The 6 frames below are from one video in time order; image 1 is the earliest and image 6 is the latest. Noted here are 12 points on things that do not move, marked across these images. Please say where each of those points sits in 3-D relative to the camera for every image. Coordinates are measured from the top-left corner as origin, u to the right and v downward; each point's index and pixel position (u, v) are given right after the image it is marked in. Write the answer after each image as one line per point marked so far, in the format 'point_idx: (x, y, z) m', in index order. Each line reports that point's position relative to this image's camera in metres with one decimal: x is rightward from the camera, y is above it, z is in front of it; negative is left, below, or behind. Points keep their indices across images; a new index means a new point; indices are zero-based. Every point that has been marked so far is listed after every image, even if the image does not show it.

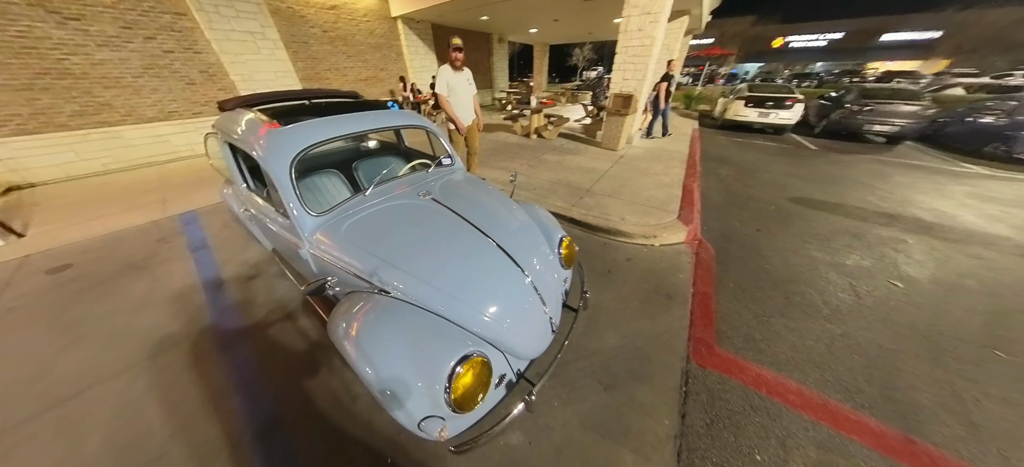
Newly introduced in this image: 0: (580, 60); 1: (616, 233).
0: (+5.0, +12.8, +19.2) m
1: (+1.1, 0.0, +2.7) m
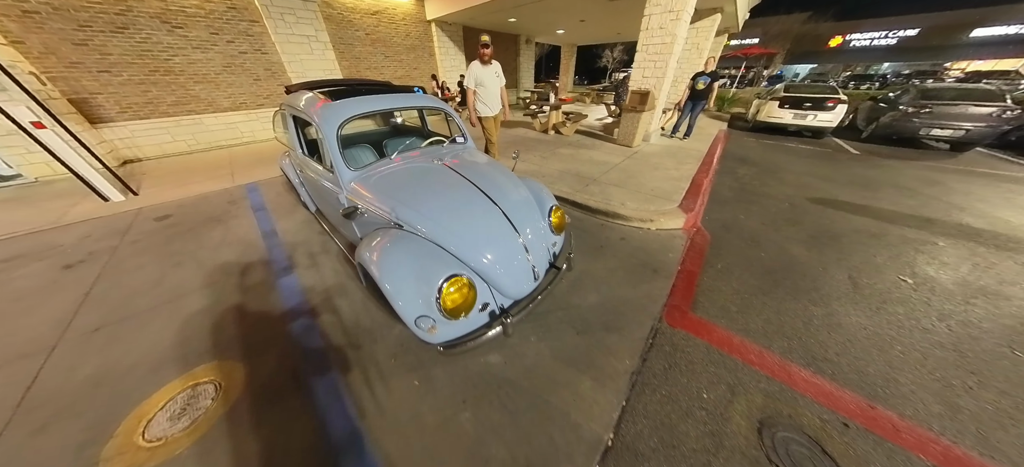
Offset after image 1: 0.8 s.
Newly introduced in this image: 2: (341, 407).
0: (+7.2, +12.6, +19.0) m
1: (+1.2, +0.2, +2.9) m
2: (-1.0, -1.0, +1.5) m
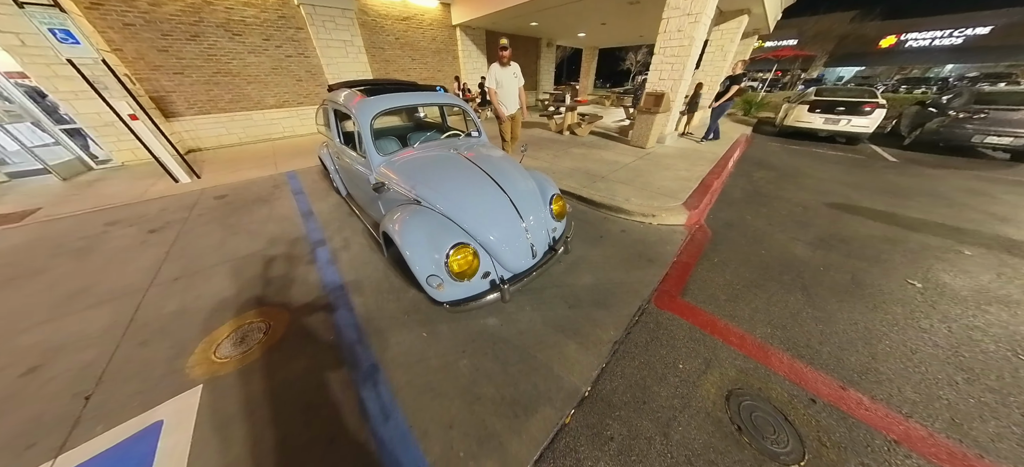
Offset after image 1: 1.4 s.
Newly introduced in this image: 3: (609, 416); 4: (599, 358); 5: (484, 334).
0: (+8.8, +12.3, +18.8) m
1: (+1.3, +0.3, +3.1) m
2: (-1.0, -0.8, +1.8) m
3: (+0.5, -1.0, +1.4) m
4: (+0.6, -0.8, +1.7) m
5: (-0.2, -0.7, +1.9) m
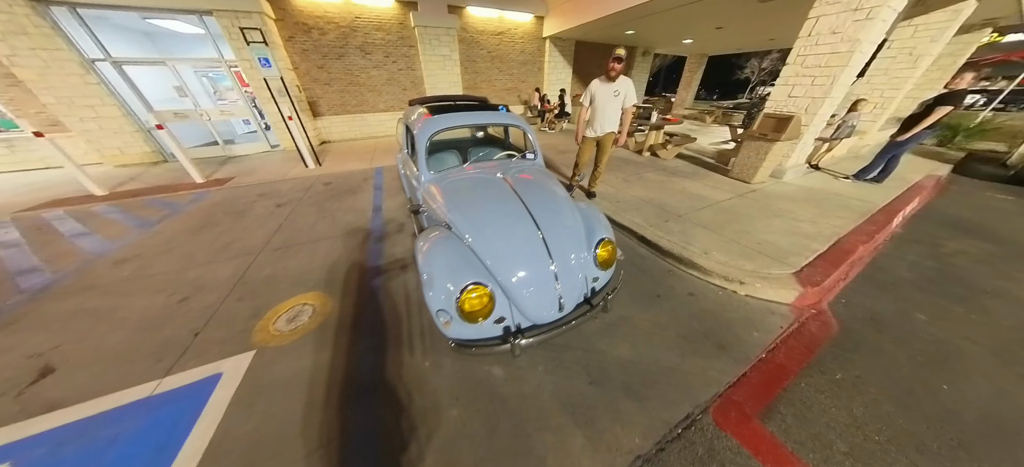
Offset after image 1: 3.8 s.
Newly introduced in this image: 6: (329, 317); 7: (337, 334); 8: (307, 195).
0: (+14.9, +9.7, +15.7) m
1: (+1.7, -0.3, +2.4) m
2: (-1.0, -0.9, +1.8) m
3: (+0.3, -1.3, +1.0) m
4: (+0.5, -1.2, +1.3) m
5: (-0.2, -1.0, +1.6) m
6: (-1.6, -0.7, +2.2) m
7: (-1.4, -0.8, +2.0) m
8: (-3.5, +0.6, +4.3) m
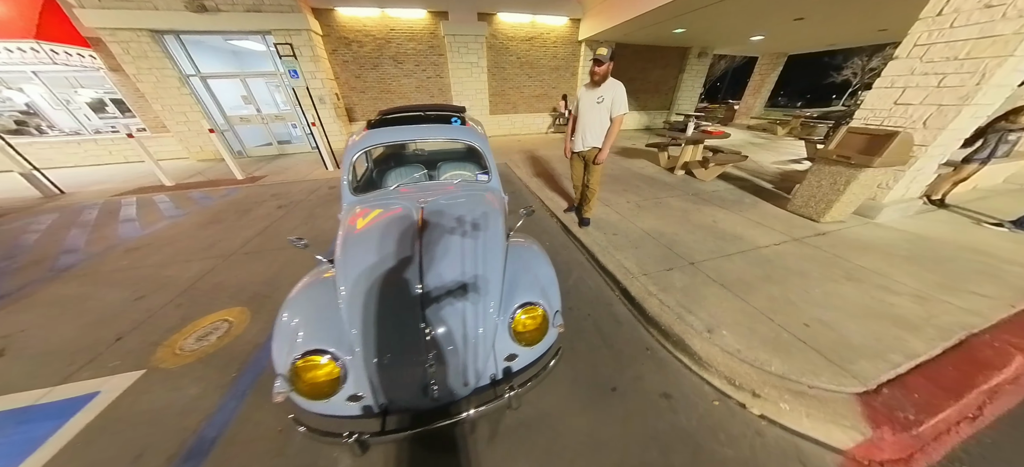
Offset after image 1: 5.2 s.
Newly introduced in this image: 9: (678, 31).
0: (+17.3, +7.6, +12.5) m
1: (+1.1, -0.7, +1.7) m
2: (-1.7, -1.1, +1.5) m
3: (-0.6, -1.6, +0.5) m
4: (-0.4, -1.4, +0.7) m
5: (-0.9, -1.2, +1.2) m
6: (-2.2, -0.8, +2.0) m
7: (-2.1, -0.9, +1.8) m
8: (-3.5, +0.6, +4.5) m
9: (+4.4, +5.2, +6.7) m
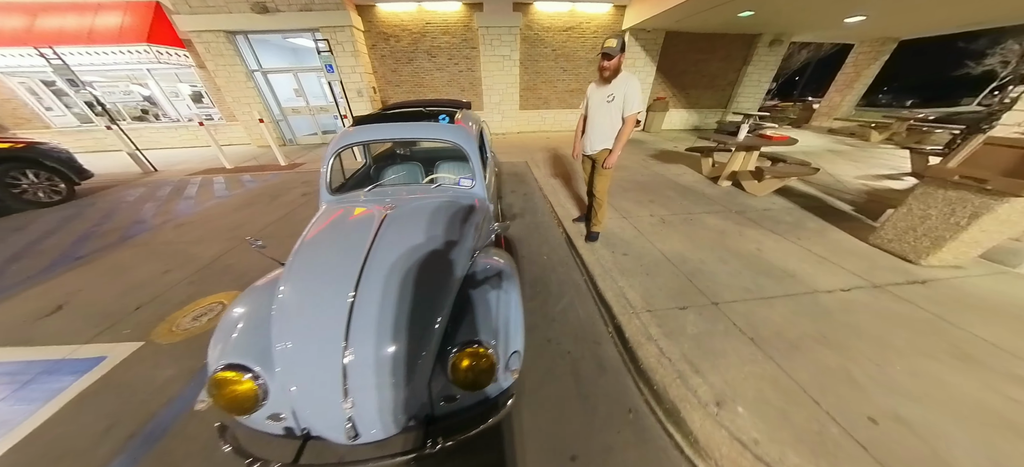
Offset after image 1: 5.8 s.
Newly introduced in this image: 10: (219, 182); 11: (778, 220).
0: (+19.0, +6.2, +9.6) m
1: (+0.8, -0.9, +1.3) m
2: (-2.0, -1.0, +1.5) m
3: (-1.1, -1.6, +0.3) m
4: (-0.8, -1.5, +0.5) m
5: (-1.3, -1.2, +1.1) m
6: (-2.4, -0.8, +2.1) m
7: (-2.3, -0.9, +1.9) m
8: (-3.2, +0.8, +4.7) m
9: (+5.3, +4.8, +5.7) m
10: (-6.2, +1.1, +5.5) m
11: (+3.0, +0.1, +2.8) m
